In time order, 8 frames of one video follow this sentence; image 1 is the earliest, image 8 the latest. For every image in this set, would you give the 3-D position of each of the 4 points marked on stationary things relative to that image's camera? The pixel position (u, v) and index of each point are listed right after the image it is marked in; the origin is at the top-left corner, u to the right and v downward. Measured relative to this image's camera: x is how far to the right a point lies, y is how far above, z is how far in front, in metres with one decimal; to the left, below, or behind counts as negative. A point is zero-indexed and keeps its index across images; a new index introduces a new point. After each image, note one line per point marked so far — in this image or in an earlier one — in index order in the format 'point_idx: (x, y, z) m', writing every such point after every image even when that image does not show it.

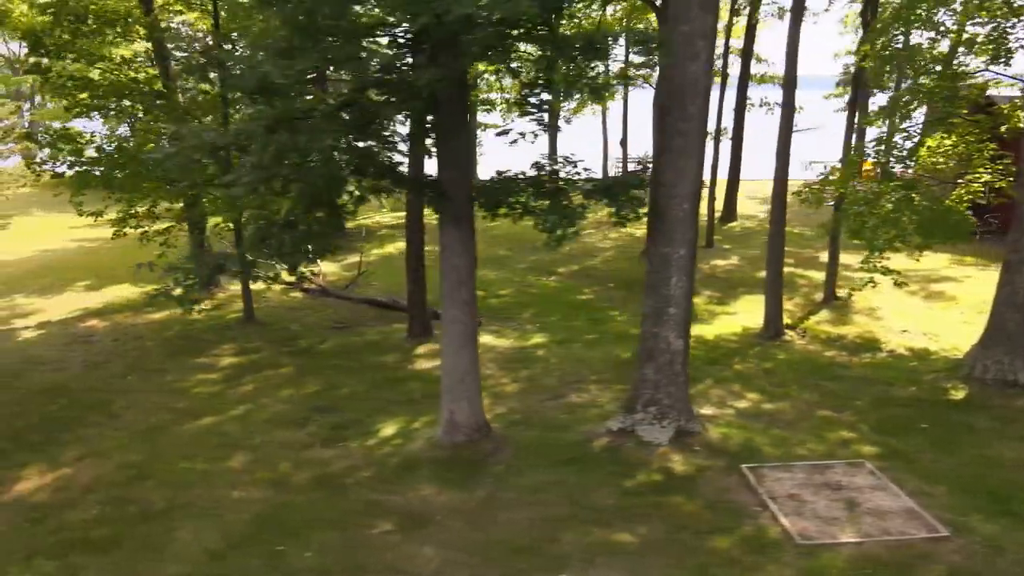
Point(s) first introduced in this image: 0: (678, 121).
0: (+1.5, +1.5, +6.9) m
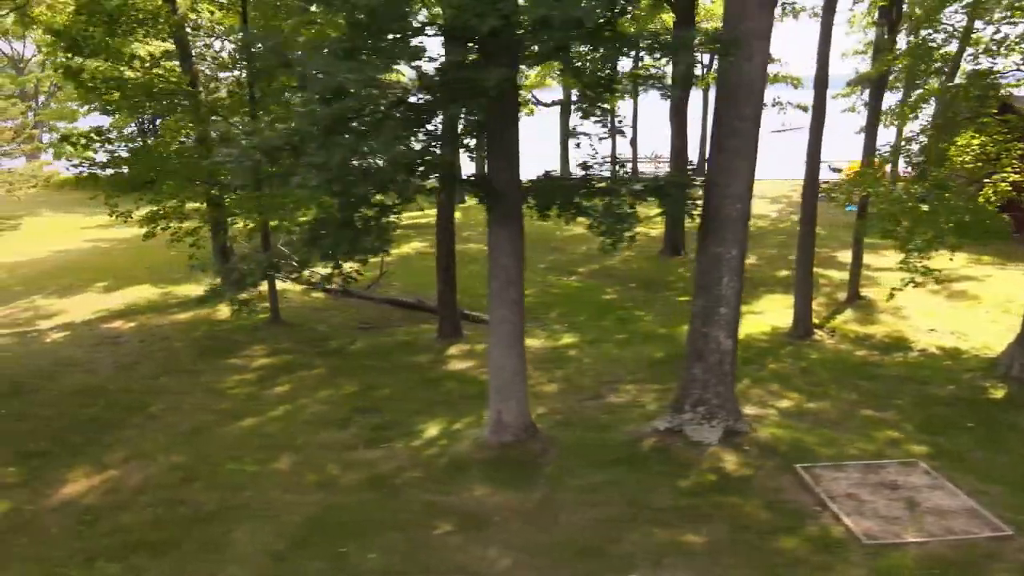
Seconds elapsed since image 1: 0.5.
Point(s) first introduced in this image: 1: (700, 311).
0: (+2.0, +1.5, +6.9) m
1: (+1.9, -0.2, +7.5) m
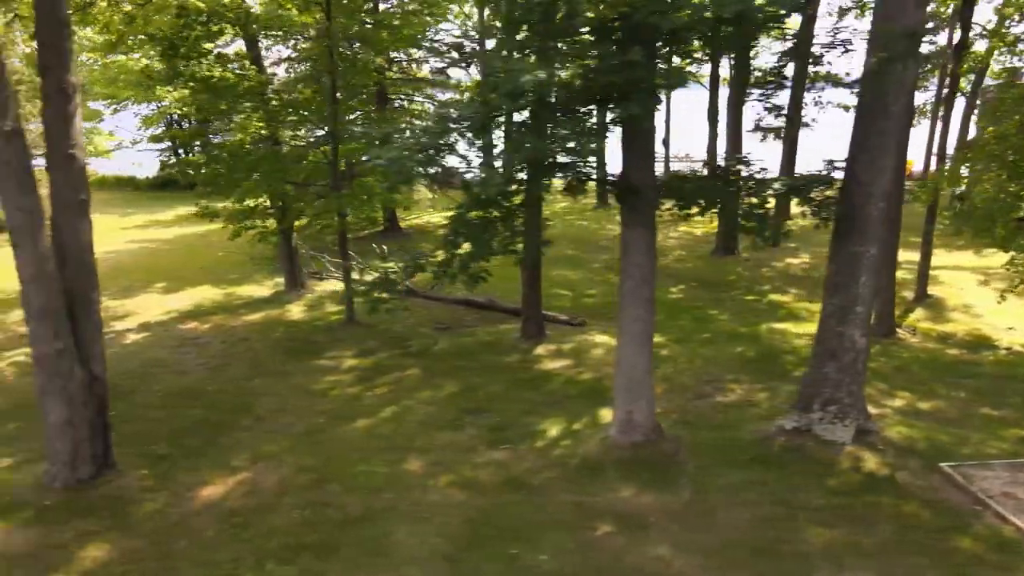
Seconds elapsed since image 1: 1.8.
0: (+3.3, +1.5, +6.9) m
1: (+3.2, -0.2, +7.4) m
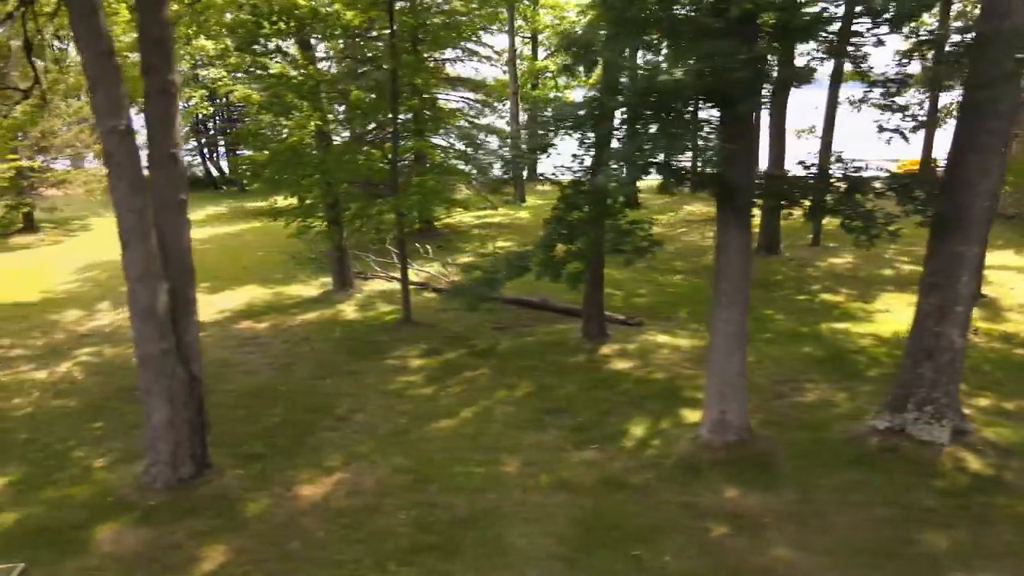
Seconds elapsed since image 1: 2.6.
0: (+4.3, +1.5, +6.9) m
1: (+4.1, -0.2, +7.4) m
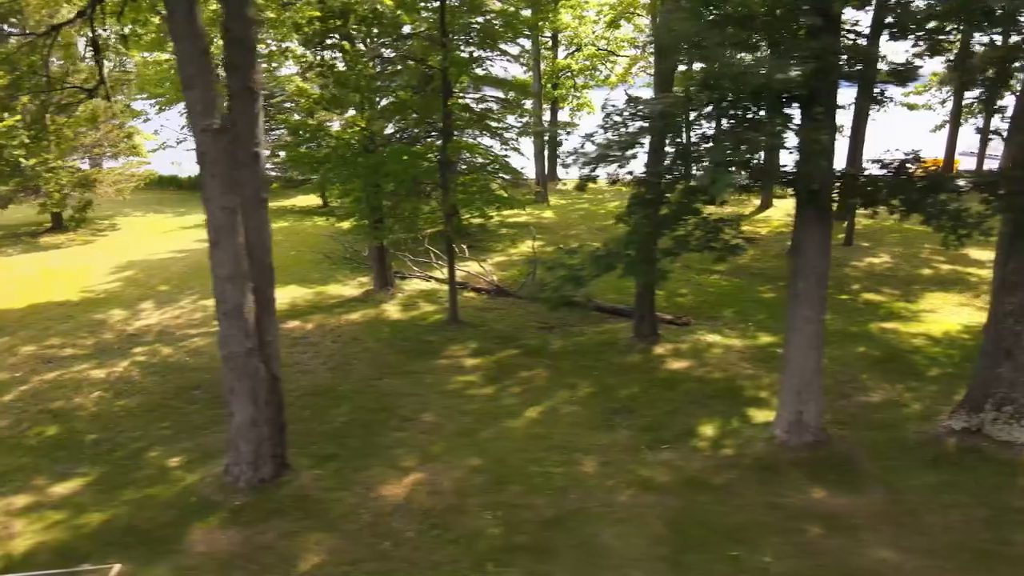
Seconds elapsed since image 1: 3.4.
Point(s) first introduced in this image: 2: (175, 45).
0: (+5.0, +1.5, +6.8) m
1: (+4.9, -0.2, +7.3) m
2: (-2.6, +1.9, +6.0) m
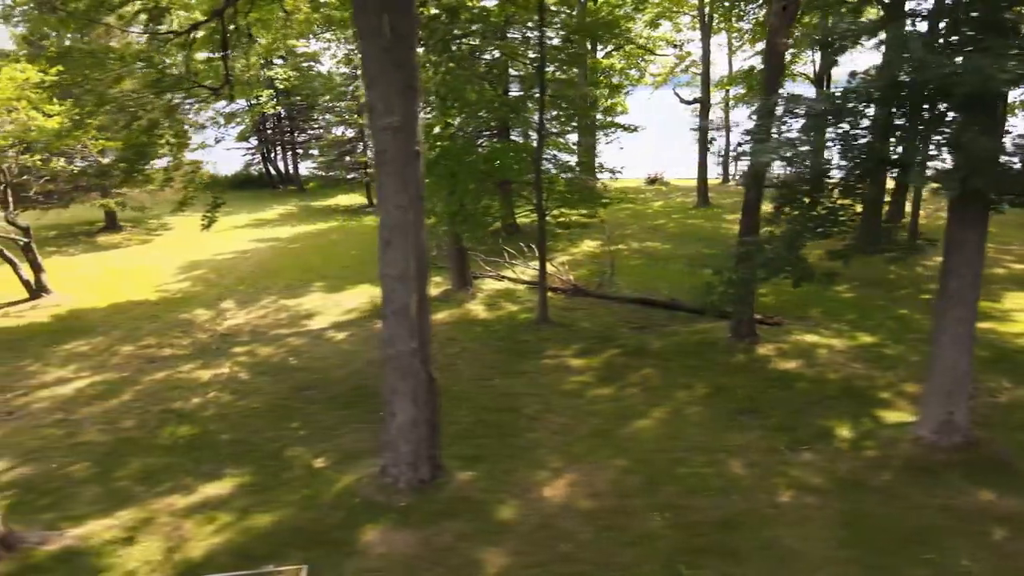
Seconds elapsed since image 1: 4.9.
0: (+6.5, +1.5, +6.7) m
1: (+6.3, -0.2, +7.3) m
2: (-1.2, +1.9, +6.0) m
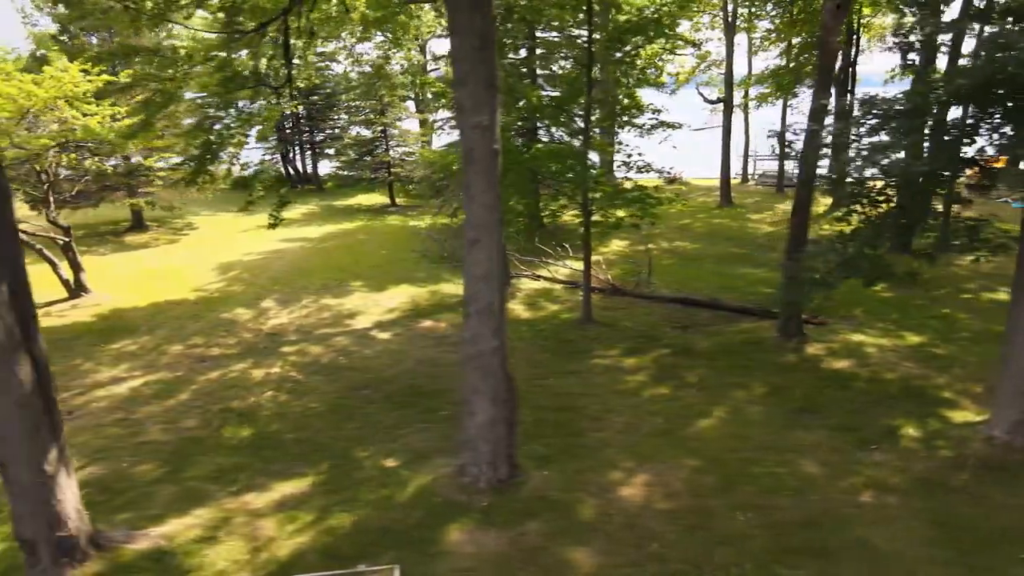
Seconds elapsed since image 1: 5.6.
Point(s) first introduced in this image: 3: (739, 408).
0: (+7.2, +1.6, +6.7) m
1: (+7.0, -0.2, +7.2) m
2: (-0.5, +1.9, +6.0) m
3: (+2.7, -1.4, +9.0) m
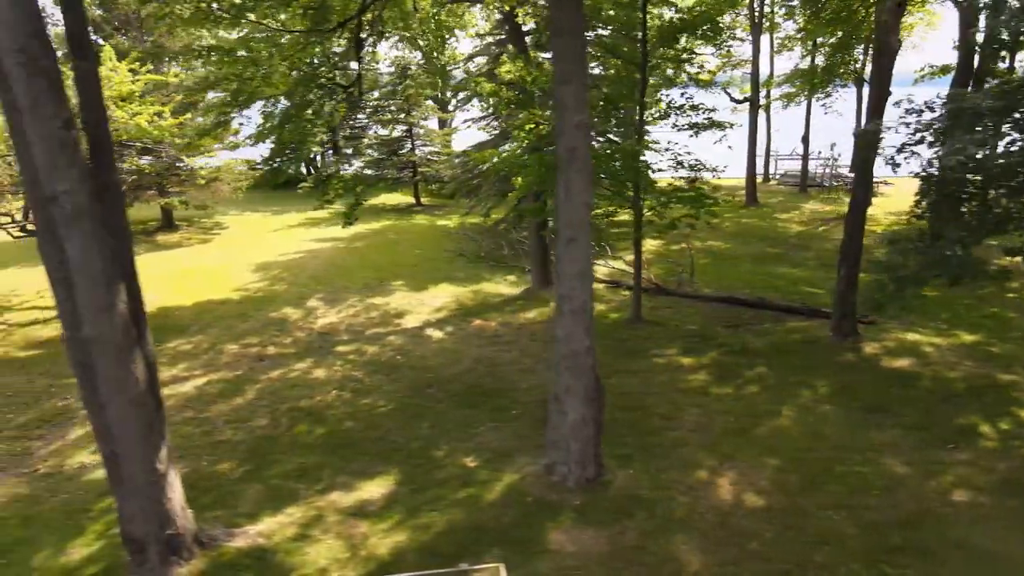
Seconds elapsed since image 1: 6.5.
0: (+8.0, +1.6, +6.7) m
1: (+7.8, -0.2, +7.2) m
2: (+0.3, +1.9, +6.0) m
3: (+3.5, -1.4, +9.0) m
